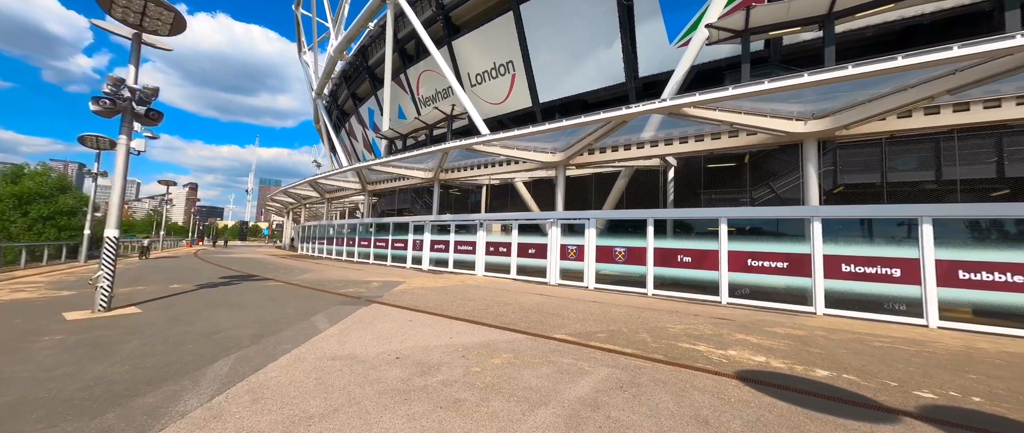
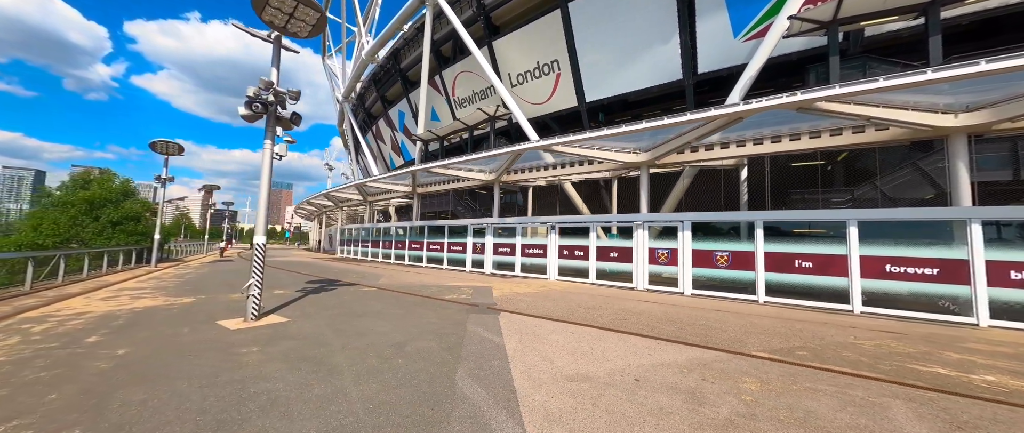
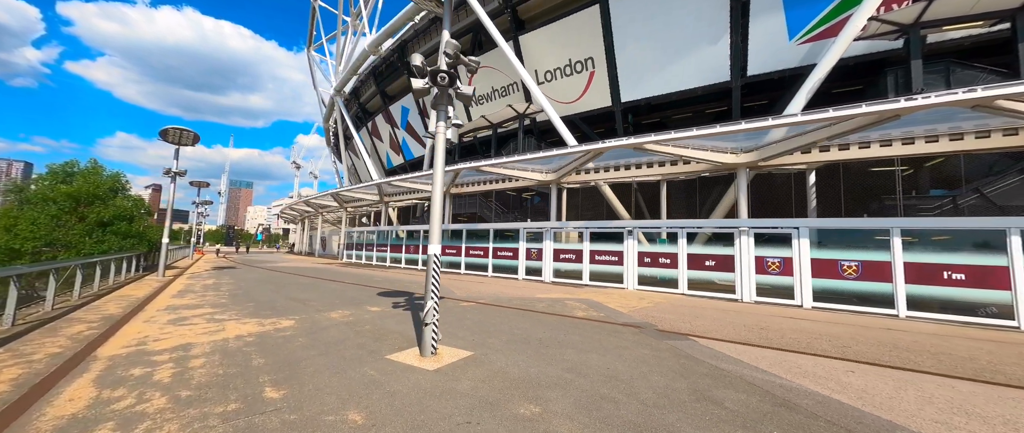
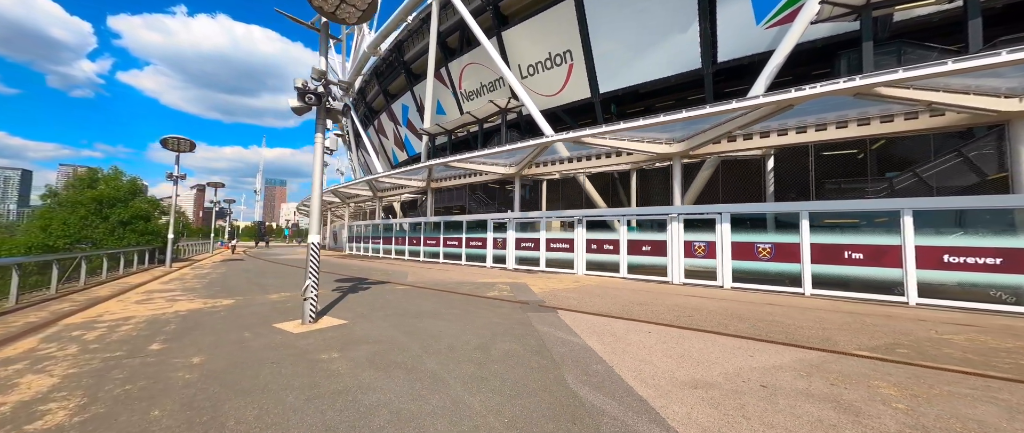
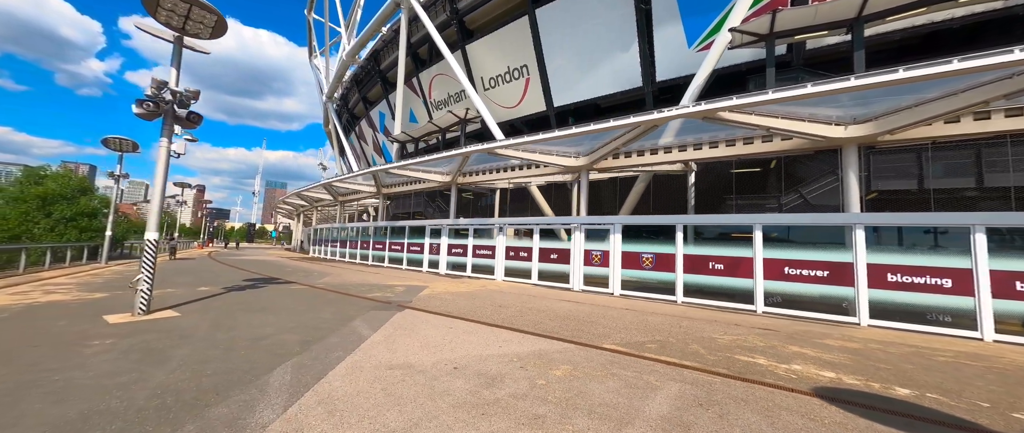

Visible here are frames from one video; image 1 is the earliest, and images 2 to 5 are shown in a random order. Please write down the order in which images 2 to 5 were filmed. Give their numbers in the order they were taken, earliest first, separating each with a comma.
5, 2, 4, 3
